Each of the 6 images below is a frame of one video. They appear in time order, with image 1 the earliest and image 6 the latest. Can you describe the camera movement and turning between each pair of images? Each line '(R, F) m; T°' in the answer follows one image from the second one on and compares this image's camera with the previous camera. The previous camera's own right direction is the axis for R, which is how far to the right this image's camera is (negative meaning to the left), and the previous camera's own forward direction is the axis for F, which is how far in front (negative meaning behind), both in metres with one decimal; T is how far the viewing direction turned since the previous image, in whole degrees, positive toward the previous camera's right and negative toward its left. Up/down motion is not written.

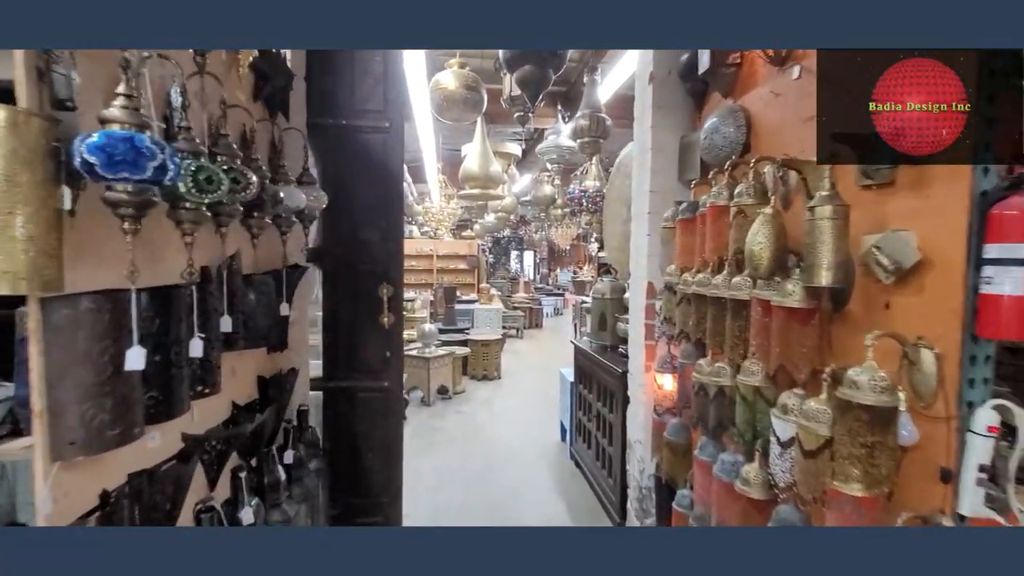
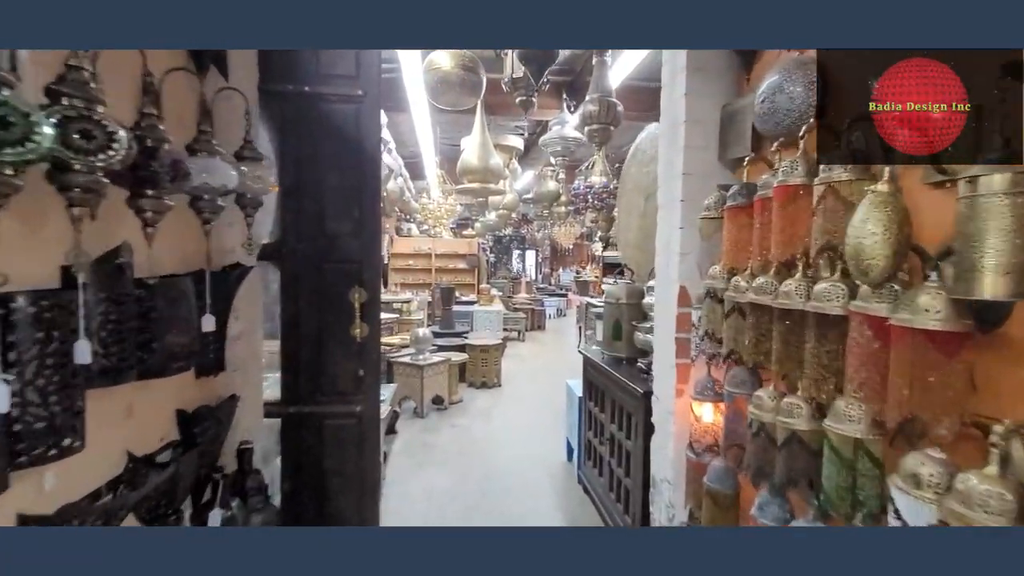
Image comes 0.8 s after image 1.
(0.0, +0.4) m; 0°
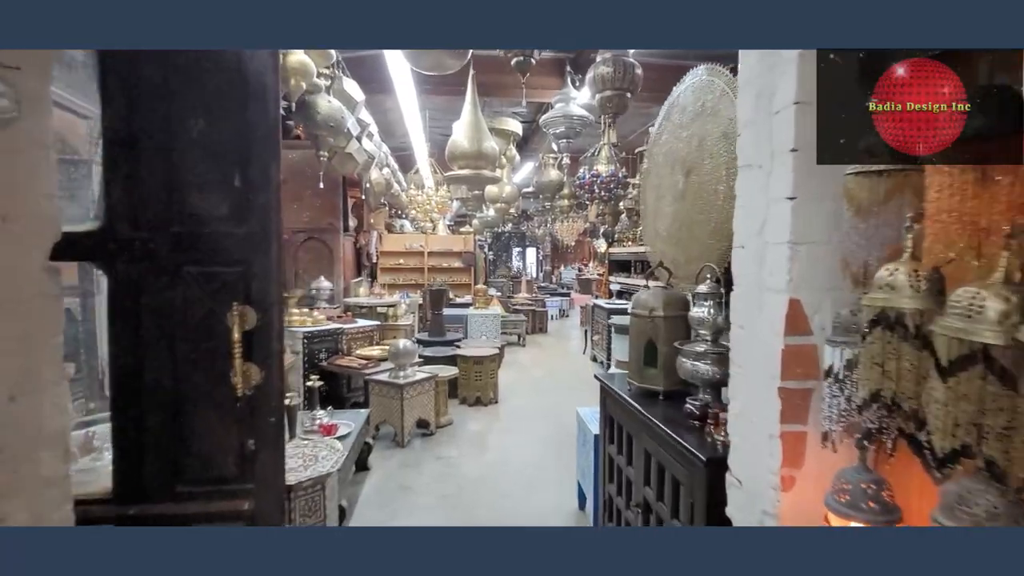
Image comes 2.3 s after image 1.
(0.0, +0.6) m; 0°
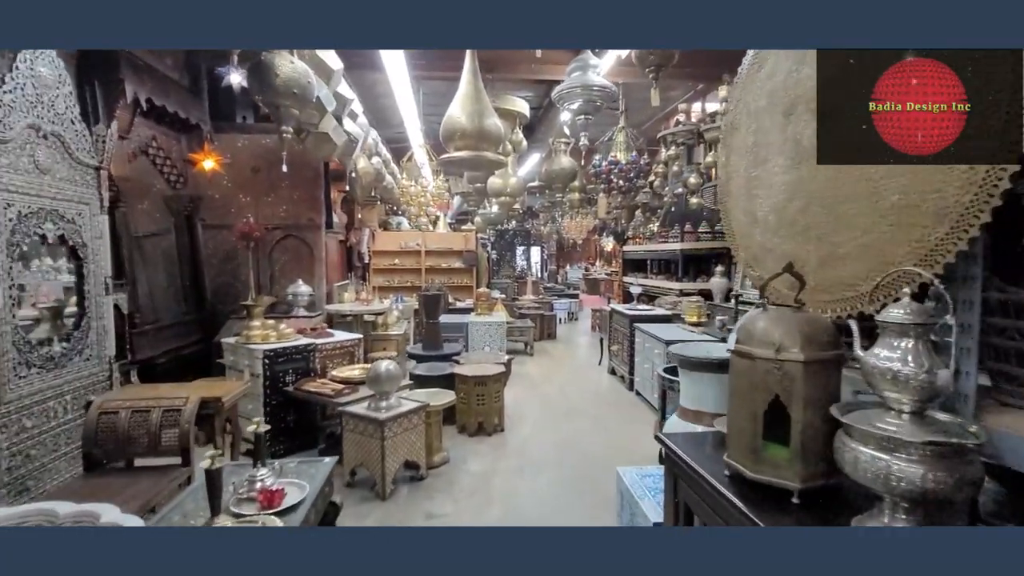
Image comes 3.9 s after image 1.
(0.0, +0.7) m; 0°
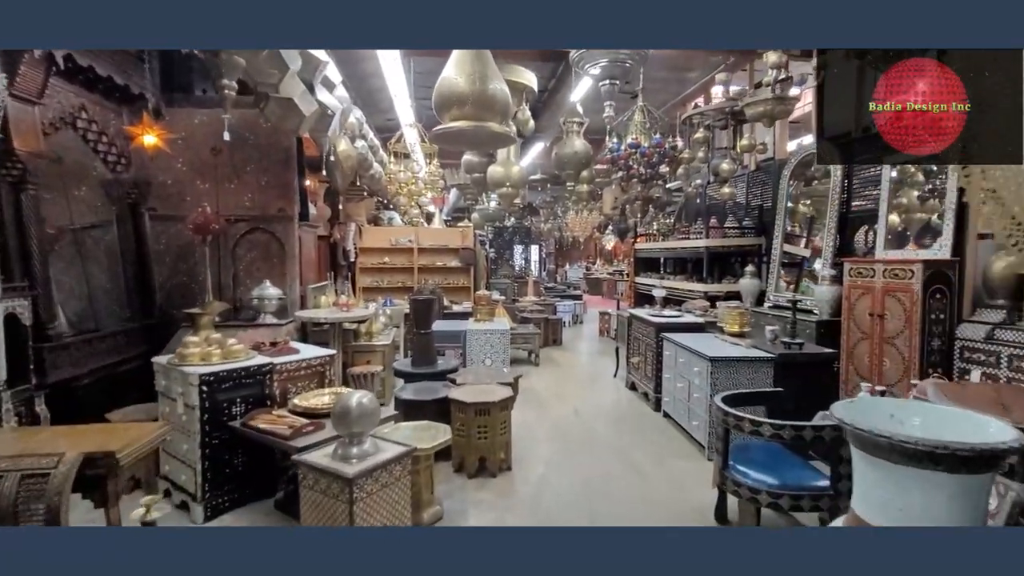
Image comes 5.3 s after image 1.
(-0.1, +0.7) m; 0°
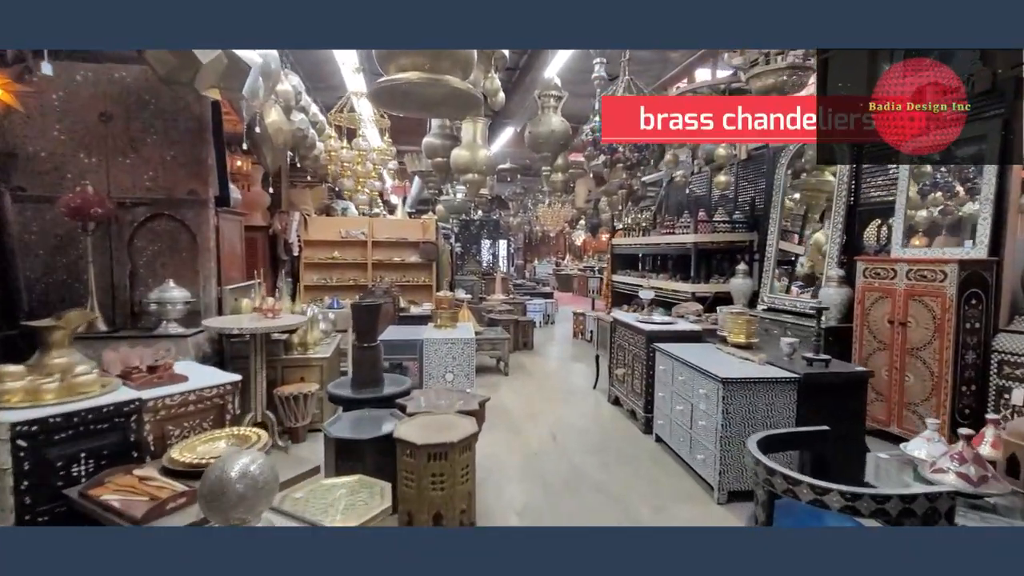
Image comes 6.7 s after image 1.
(0.0, +0.6) m; +4°
